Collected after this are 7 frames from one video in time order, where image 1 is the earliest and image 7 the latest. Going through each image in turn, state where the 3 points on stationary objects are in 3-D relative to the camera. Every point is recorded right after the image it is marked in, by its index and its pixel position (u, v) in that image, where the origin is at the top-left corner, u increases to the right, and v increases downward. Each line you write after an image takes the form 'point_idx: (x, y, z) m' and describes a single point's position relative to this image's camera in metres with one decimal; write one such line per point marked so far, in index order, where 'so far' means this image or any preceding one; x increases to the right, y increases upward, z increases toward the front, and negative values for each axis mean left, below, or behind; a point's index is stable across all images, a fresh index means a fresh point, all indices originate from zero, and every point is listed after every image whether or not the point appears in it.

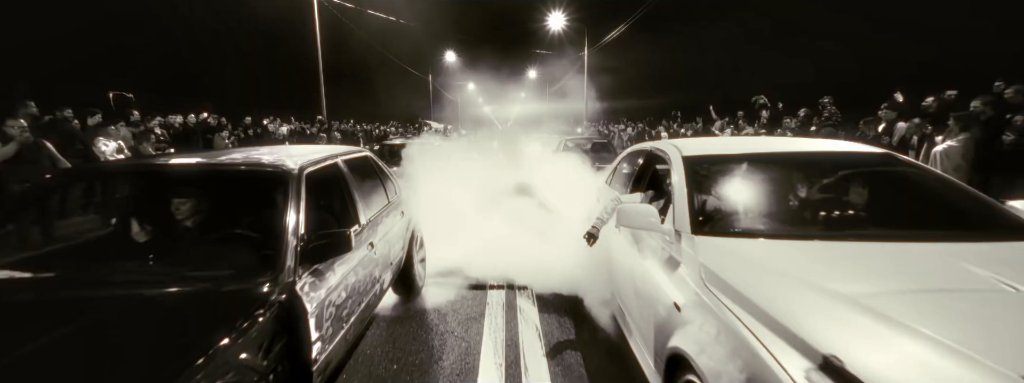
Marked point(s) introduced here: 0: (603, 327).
0: (+0.8, -1.1, +3.6) m
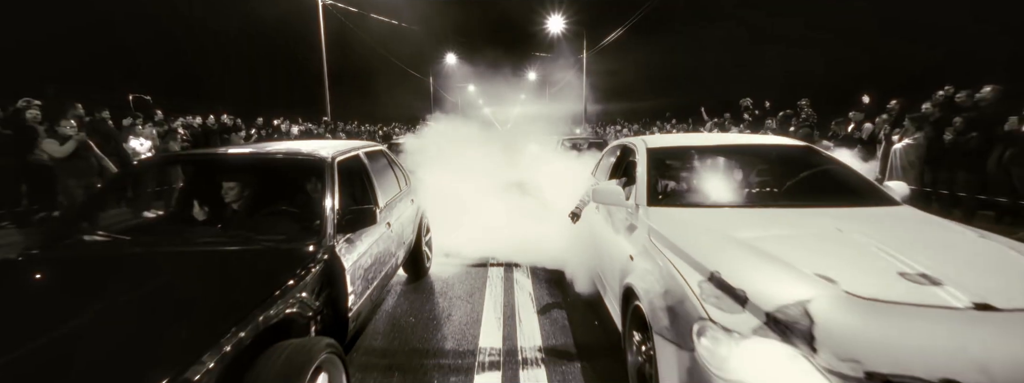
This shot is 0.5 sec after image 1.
0: (+0.7, -0.9, +4.3) m
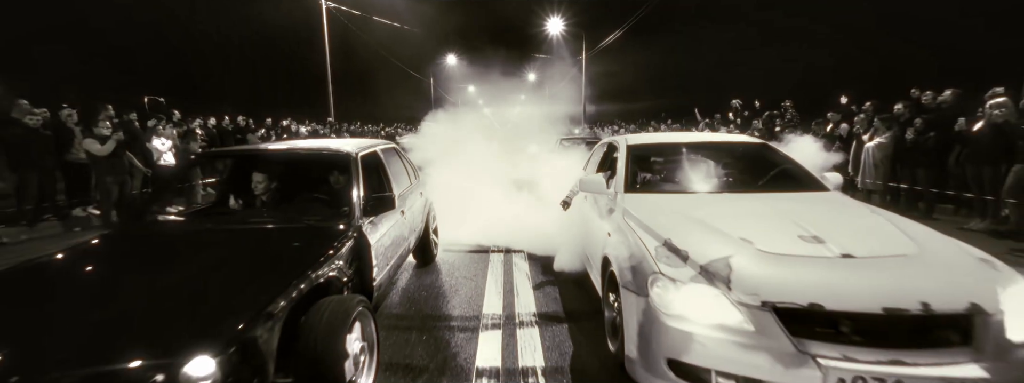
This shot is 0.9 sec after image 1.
0: (+0.7, -0.9, +4.8) m
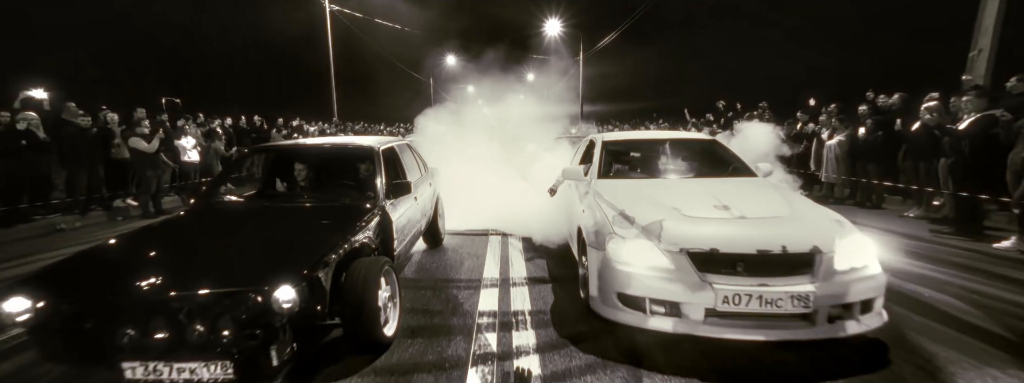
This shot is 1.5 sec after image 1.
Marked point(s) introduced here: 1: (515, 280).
0: (+0.7, -0.7, +5.7) m
1: (0.0, -0.9, +4.5) m
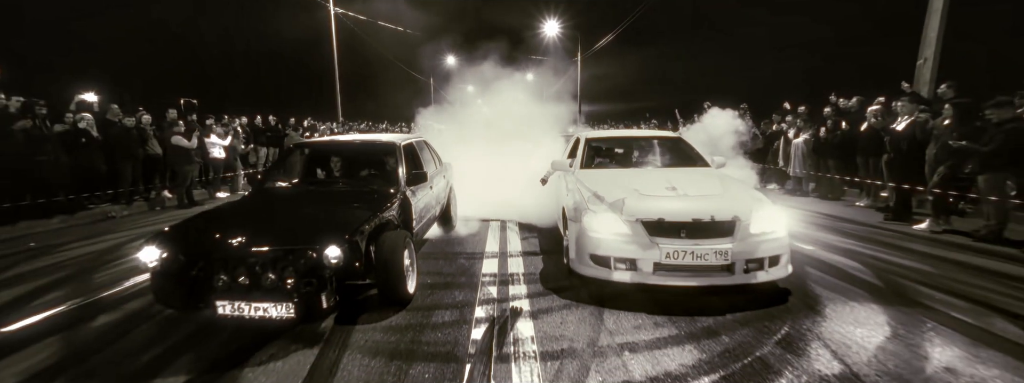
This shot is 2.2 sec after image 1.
0: (+0.6, -0.6, +6.6) m
1: (0.0, -0.8, +5.4) m
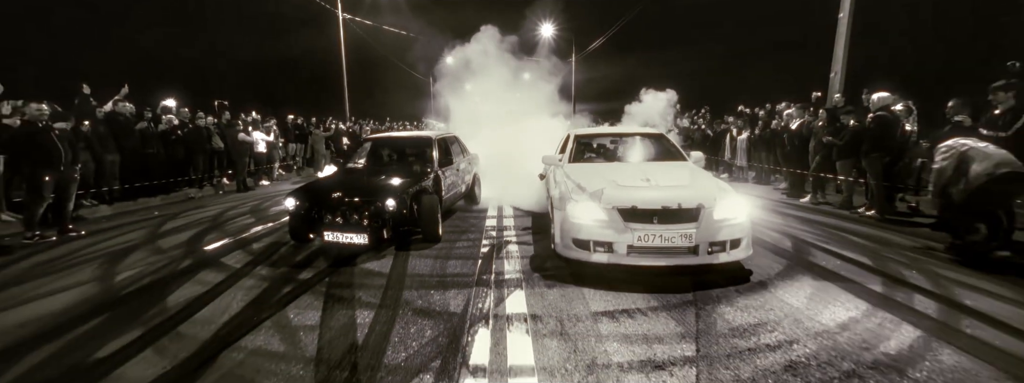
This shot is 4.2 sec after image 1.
0: (+0.5, -0.3, +8.7) m
1: (-0.1, -0.5, +7.5) m
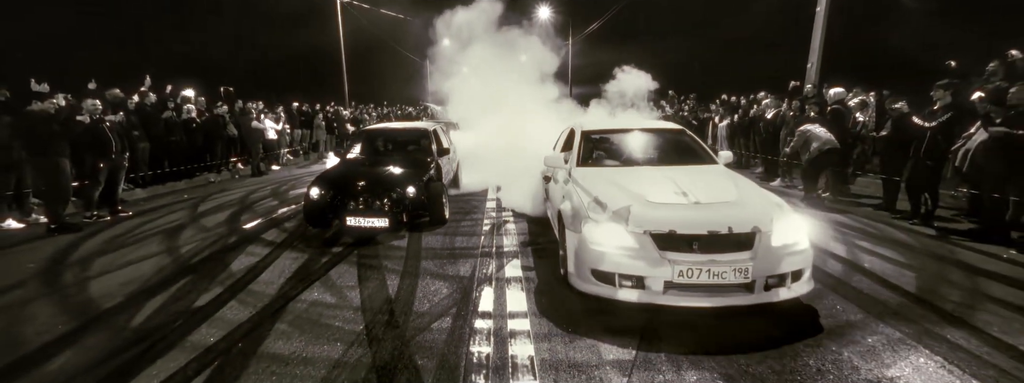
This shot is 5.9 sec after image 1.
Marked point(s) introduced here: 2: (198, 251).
0: (+0.5, 0.0, +9.5) m
1: (-0.1, -0.2, +8.3) m
2: (-3.3, -0.6, +4.8) m
